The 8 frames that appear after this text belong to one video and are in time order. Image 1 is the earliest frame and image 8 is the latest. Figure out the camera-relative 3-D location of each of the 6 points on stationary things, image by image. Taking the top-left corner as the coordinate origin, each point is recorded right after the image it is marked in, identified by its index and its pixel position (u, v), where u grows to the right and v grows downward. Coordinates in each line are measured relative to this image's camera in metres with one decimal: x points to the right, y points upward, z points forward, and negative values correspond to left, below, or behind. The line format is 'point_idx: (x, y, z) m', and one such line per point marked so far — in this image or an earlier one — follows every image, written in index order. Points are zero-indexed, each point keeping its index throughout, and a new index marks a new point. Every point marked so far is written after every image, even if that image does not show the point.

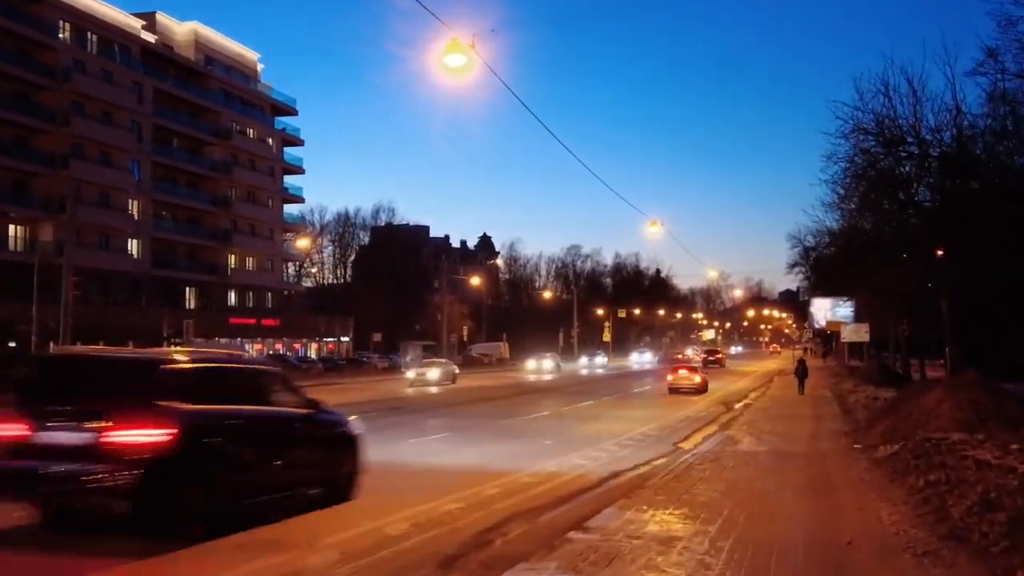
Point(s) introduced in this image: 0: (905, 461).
0: (+4.8, -2.1, +12.1) m
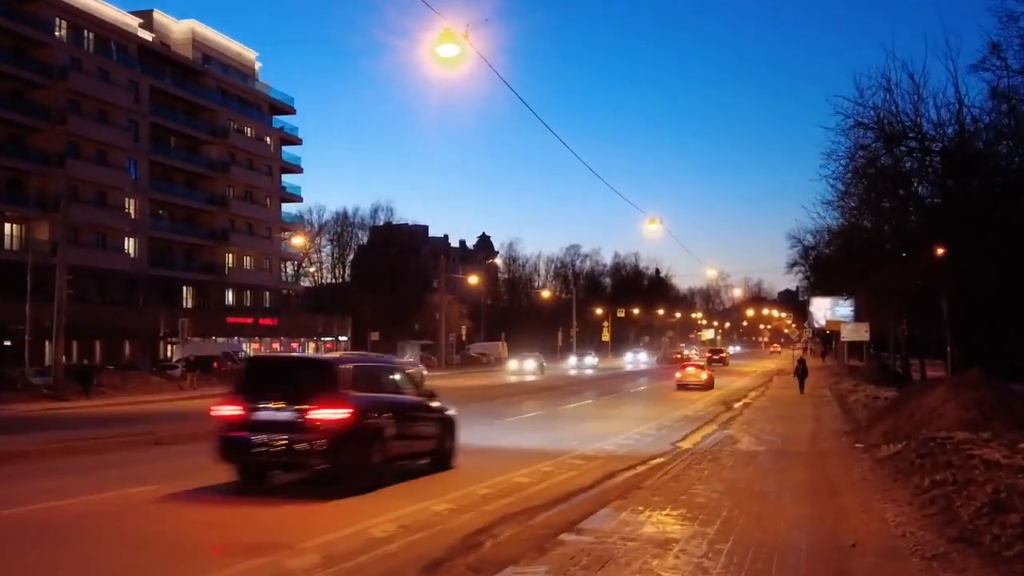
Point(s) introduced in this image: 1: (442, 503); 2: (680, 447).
0: (+4.7, -2.0, +11.8) m
1: (-0.8, -2.4, +11.2) m
2: (+3.2, -3.0, +18.9) m
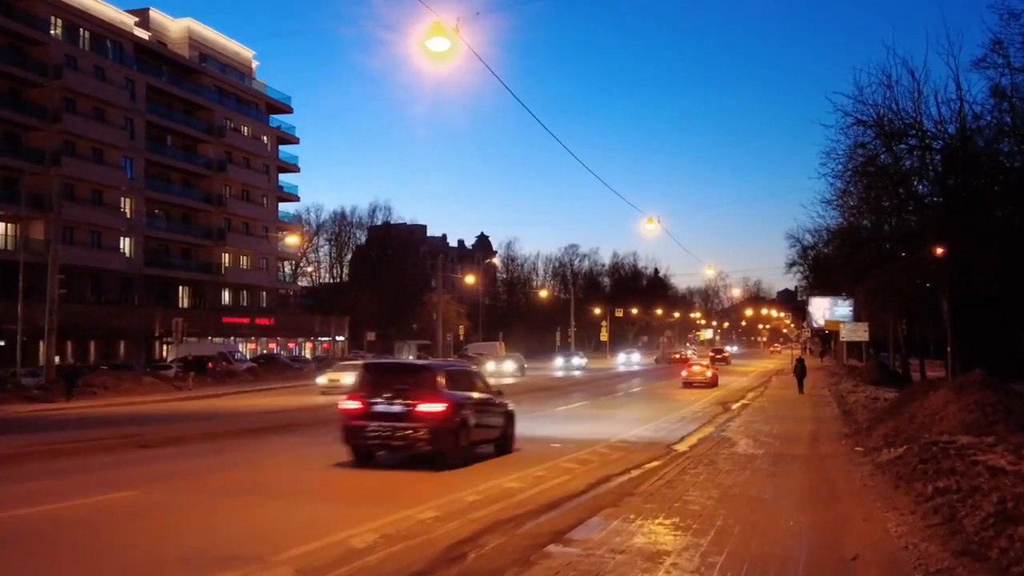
0: (+4.6, -2.0, +11.4) m
1: (-0.9, -2.4, +10.9) m
2: (+3.1, -3.0, +18.6) m
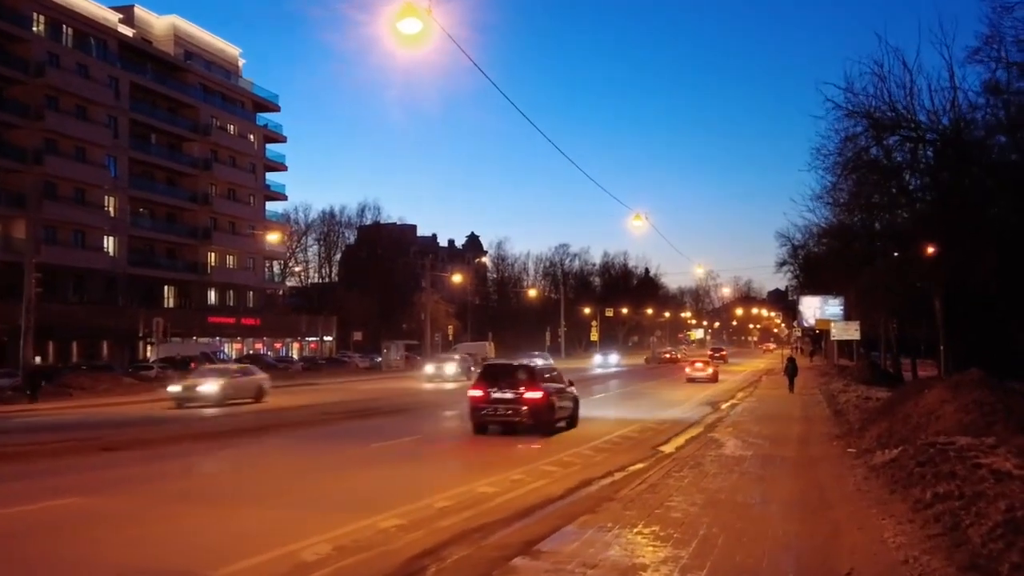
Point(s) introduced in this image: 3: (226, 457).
0: (+4.3, -2.0, +10.8) m
1: (-1.2, -2.3, +10.2) m
2: (+2.7, -2.9, +17.9) m
3: (-5.2, -3.1, +18.1) m
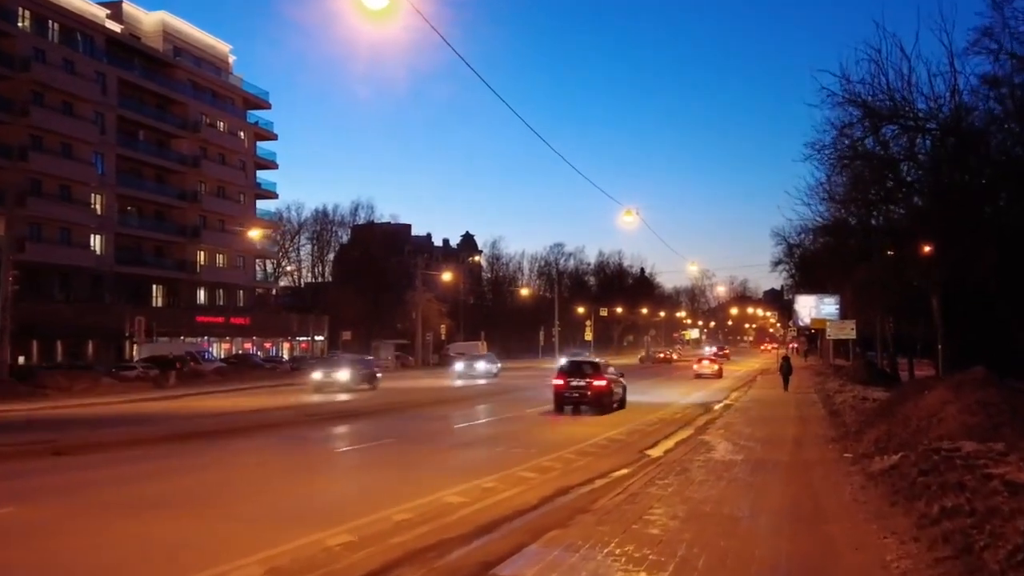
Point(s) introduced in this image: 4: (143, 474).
0: (+3.9, -1.9, +9.9) m
1: (-1.6, -2.3, +9.2) m
2: (+2.3, -2.8, +17.0) m
3: (-5.6, -3.0, +17.2) m
4: (-5.8, -2.9, +15.5) m
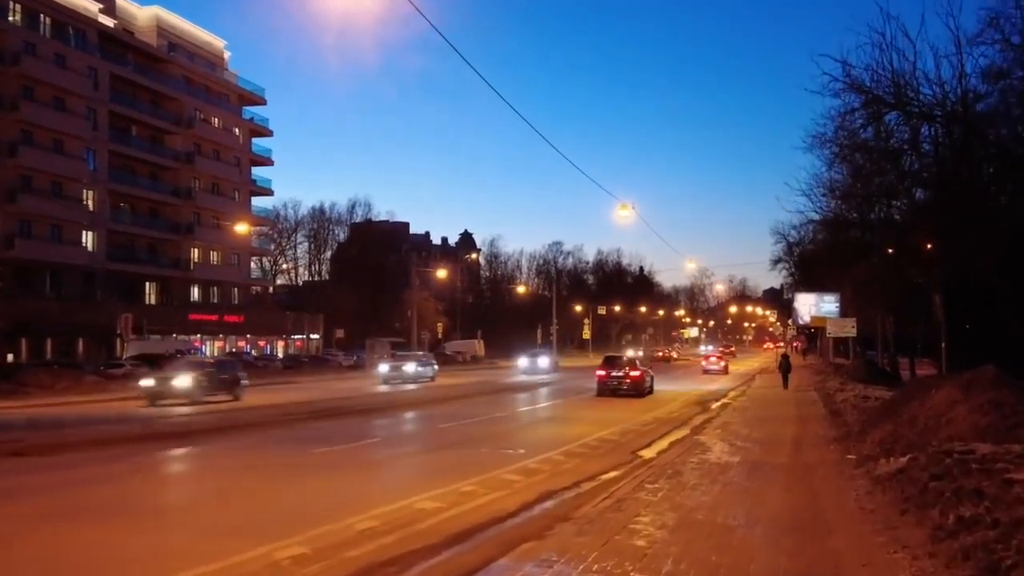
0: (+3.7, -1.8, +9.1) m
1: (-1.8, -2.2, +8.4) m
2: (+2.1, -2.7, +16.2) m
3: (-5.8, -2.9, +16.3) m
4: (-6.0, -2.8, +14.7) m
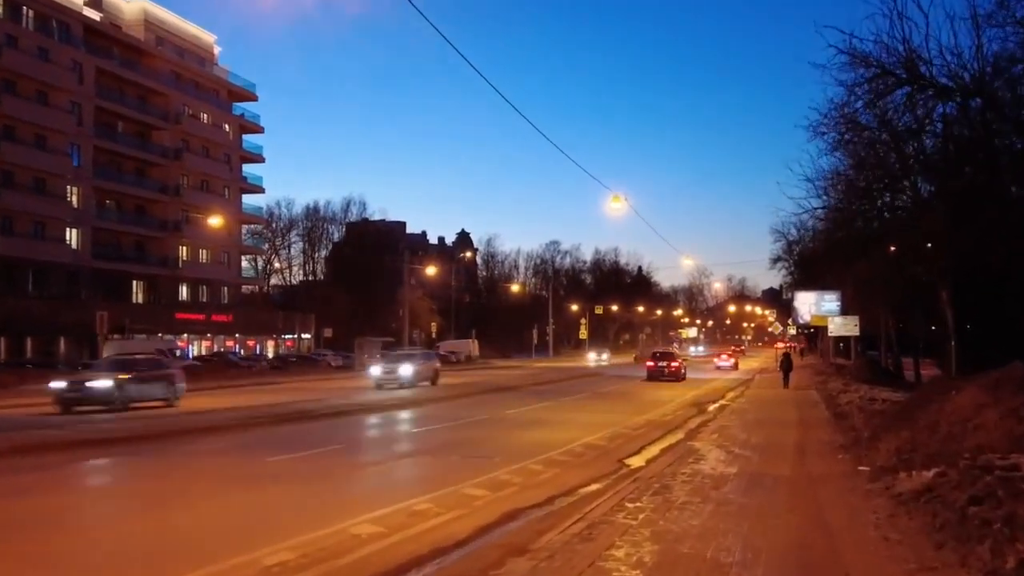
0: (+3.3, -1.6, +7.4) m
1: (-2.2, -2.0, +6.8) m
2: (+1.7, -2.6, +14.5) m
3: (-6.2, -2.7, +14.7) m
4: (-6.4, -2.7, +13.1) m
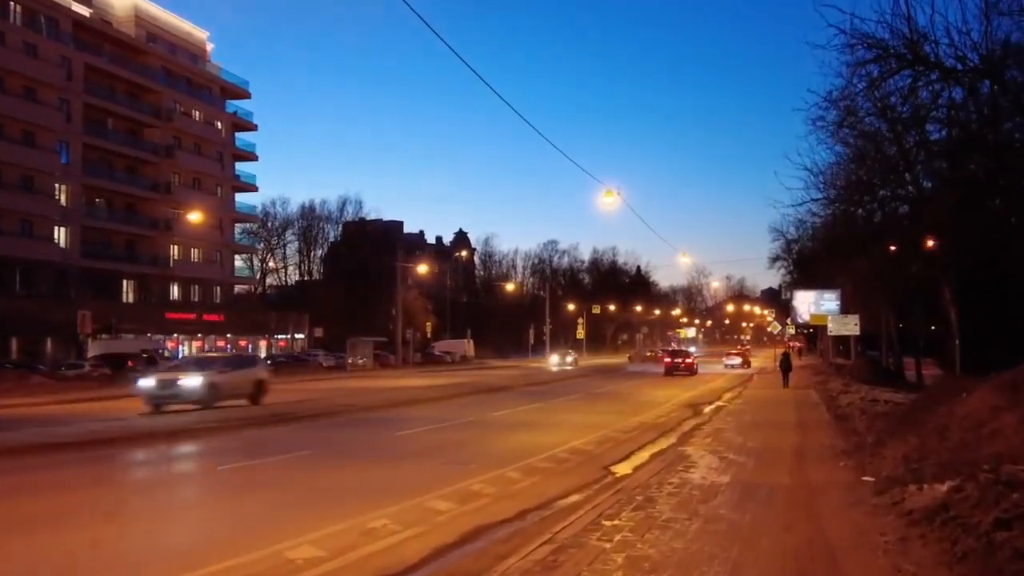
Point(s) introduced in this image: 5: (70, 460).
0: (+3.0, -1.5, +6.4) m
1: (-2.5, -1.9, +5.7) m
2: (+1.4, -2.5, +13.5) m
3: (-6.6, -2.7, +13.6) m
4: (-6.7, -2.6, +12.0) m
5: (-7.2, -2.8, +16.5) m
